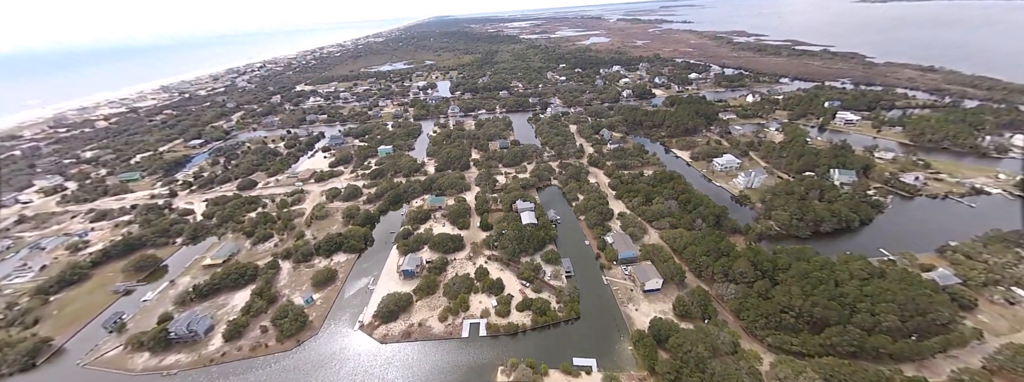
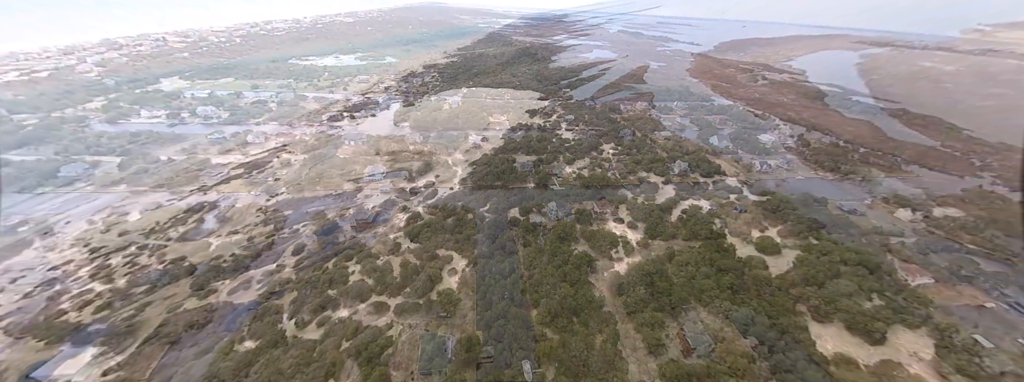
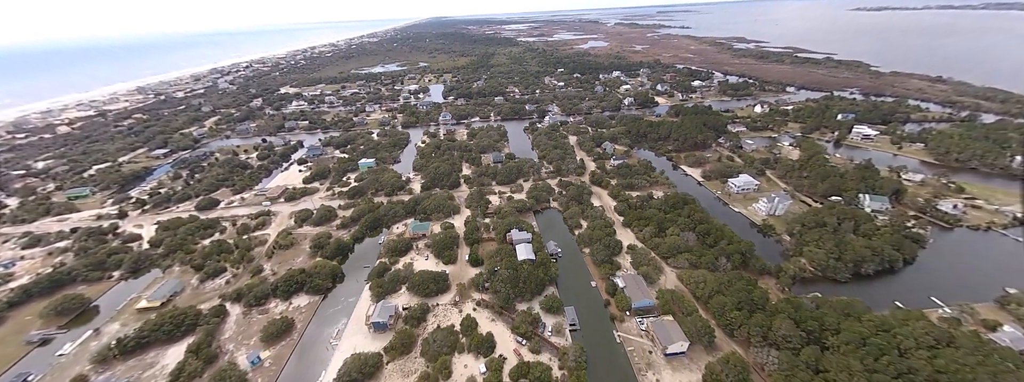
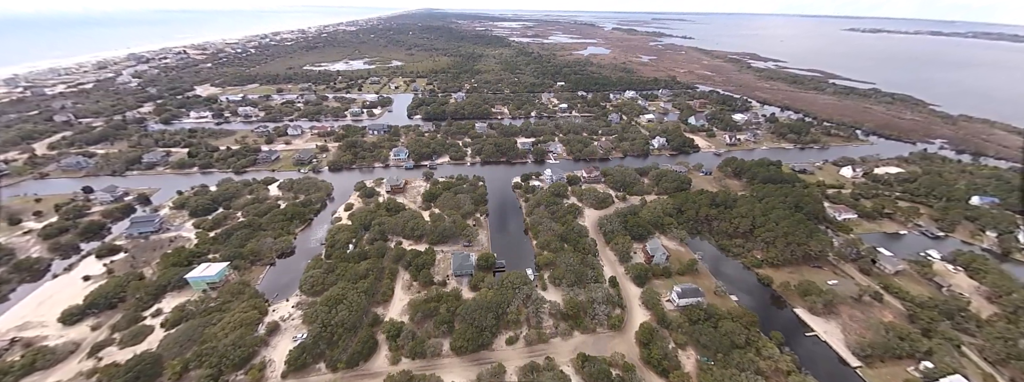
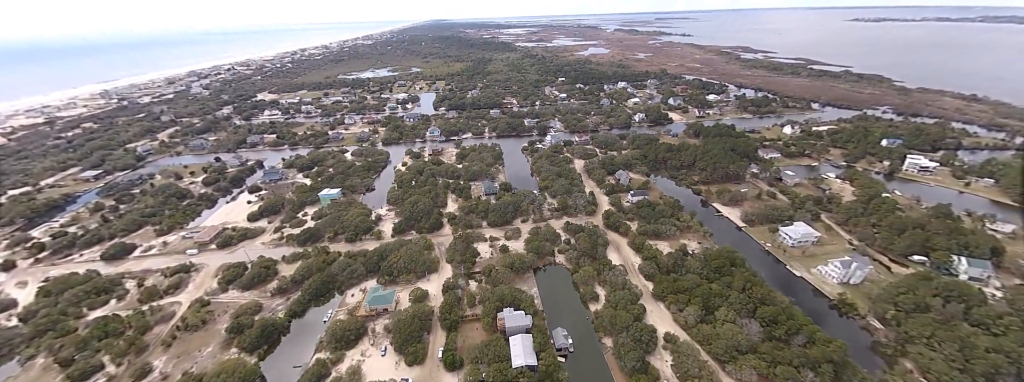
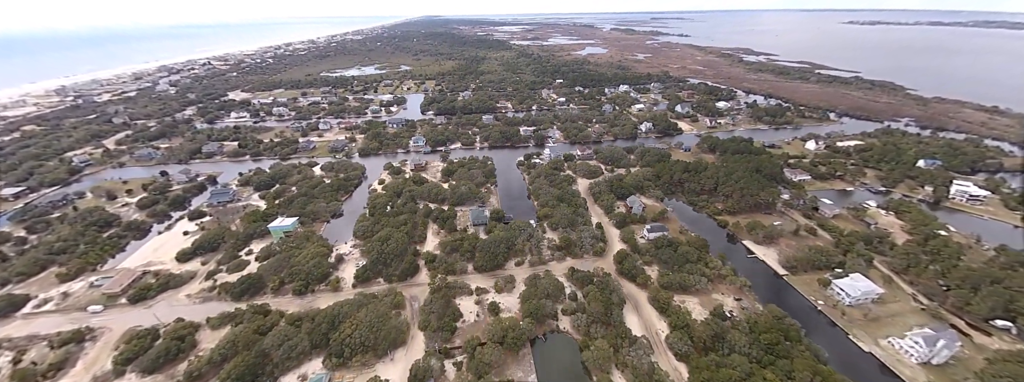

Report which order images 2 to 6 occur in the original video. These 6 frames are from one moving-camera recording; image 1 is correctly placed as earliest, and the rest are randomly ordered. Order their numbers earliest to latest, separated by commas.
3, 5, 6, 4, 2
